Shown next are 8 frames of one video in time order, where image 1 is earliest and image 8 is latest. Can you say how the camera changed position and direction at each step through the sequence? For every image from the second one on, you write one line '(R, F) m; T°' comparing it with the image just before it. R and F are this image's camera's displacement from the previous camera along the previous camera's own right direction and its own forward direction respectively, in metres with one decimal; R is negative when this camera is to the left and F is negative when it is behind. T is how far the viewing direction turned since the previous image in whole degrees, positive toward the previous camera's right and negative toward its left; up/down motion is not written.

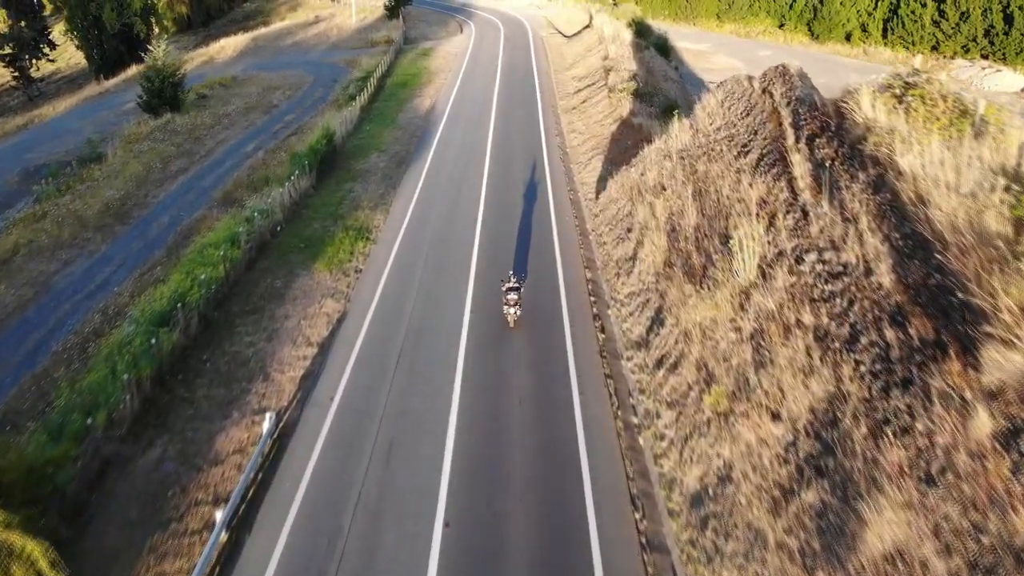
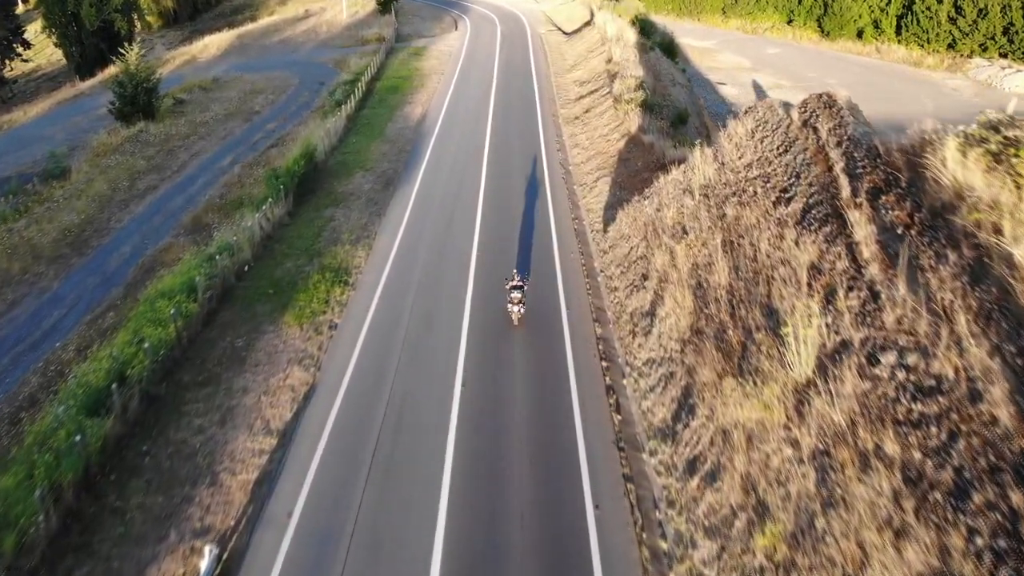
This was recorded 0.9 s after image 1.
(0.0, +2.7) m; 0°
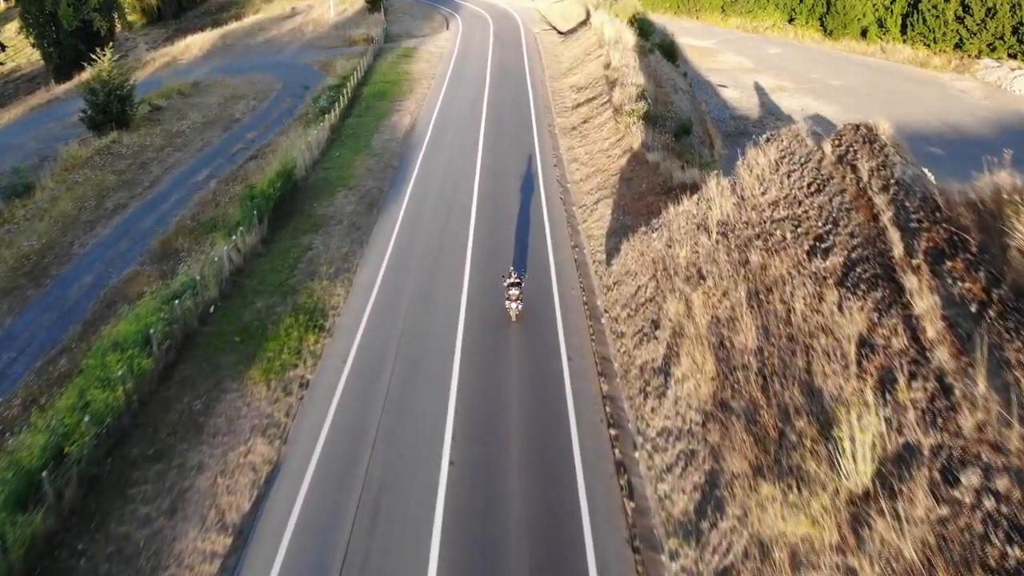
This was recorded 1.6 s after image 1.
(0.0, +1.9) m; 0°
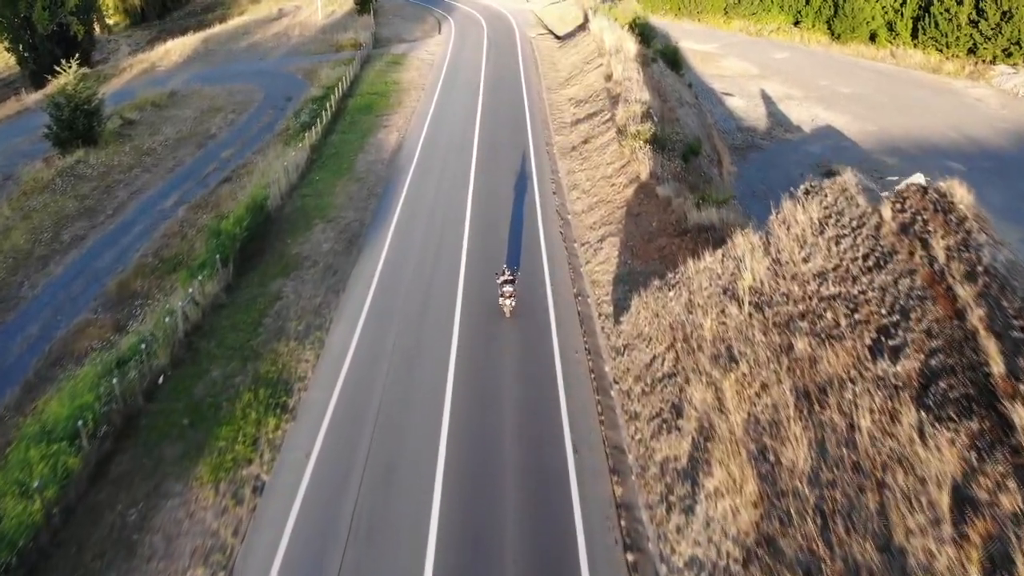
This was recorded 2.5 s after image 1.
(0.0, +2.4) m; 0°
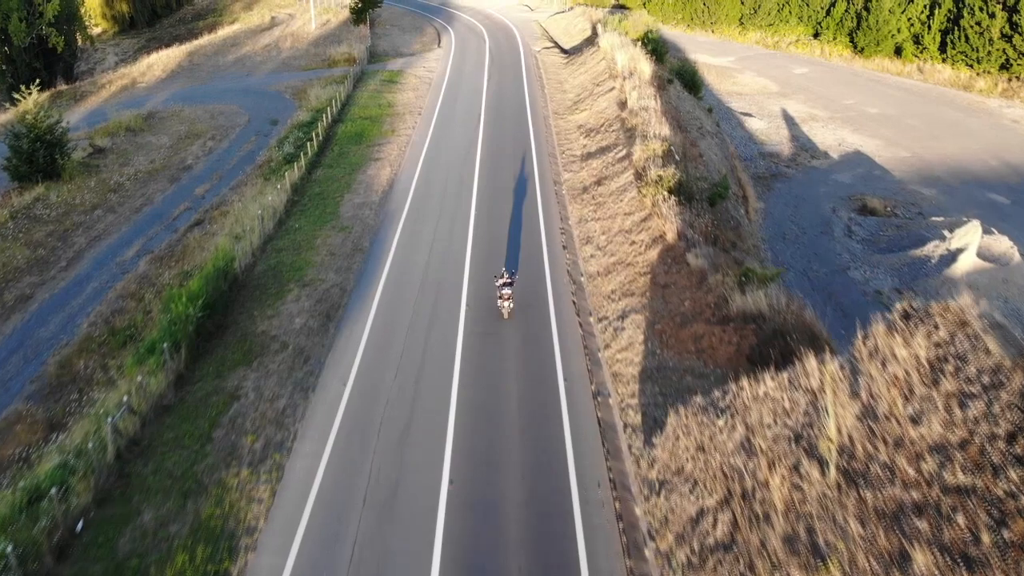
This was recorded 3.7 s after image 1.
(-0.1, +3.2) m; 0°
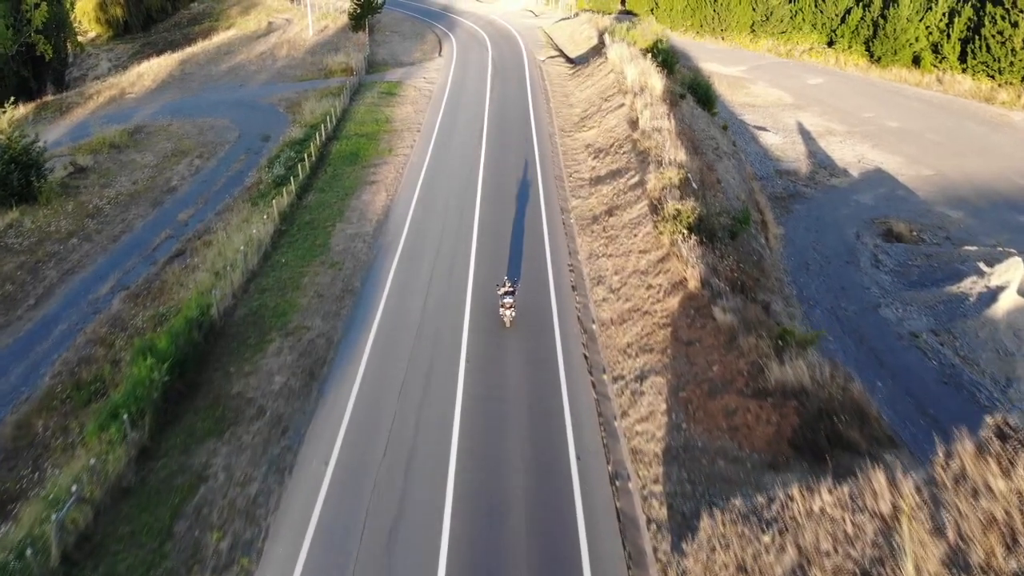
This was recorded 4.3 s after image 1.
(-0.1, +1.9) m; 0°
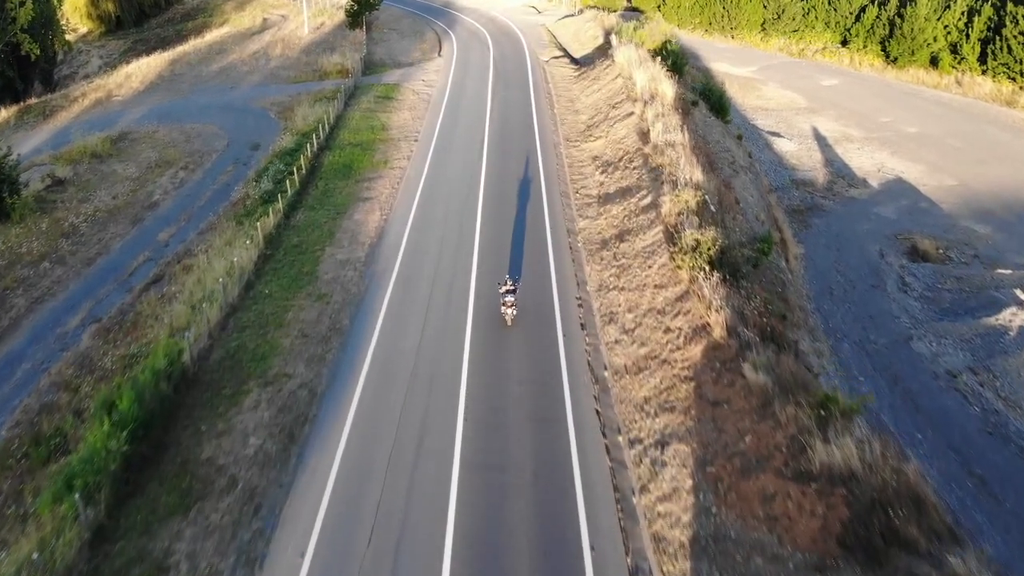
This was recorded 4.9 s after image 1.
(0.0, +1.8) m; 0°
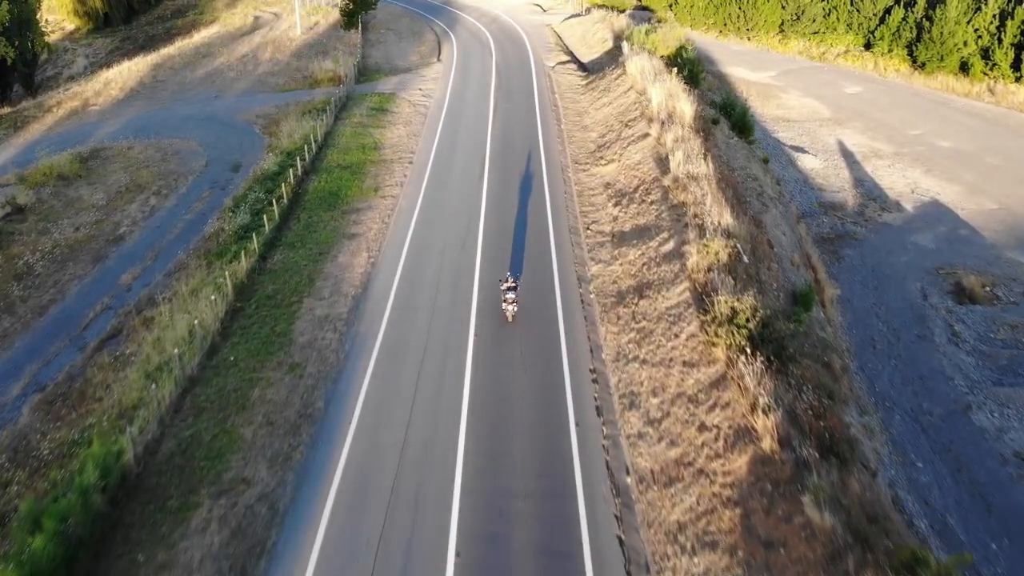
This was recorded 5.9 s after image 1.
(0.0, +2.9) m; 0°
